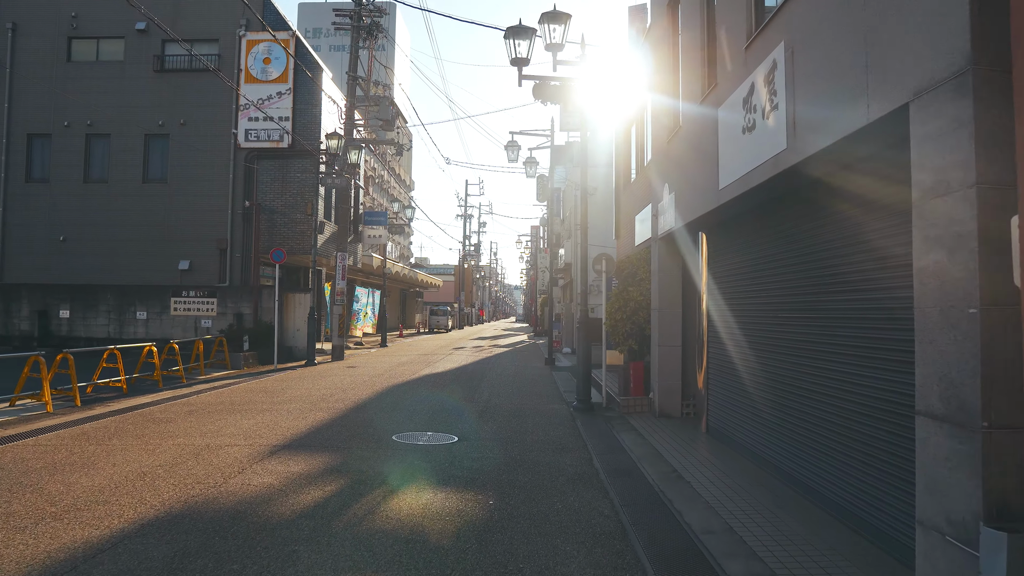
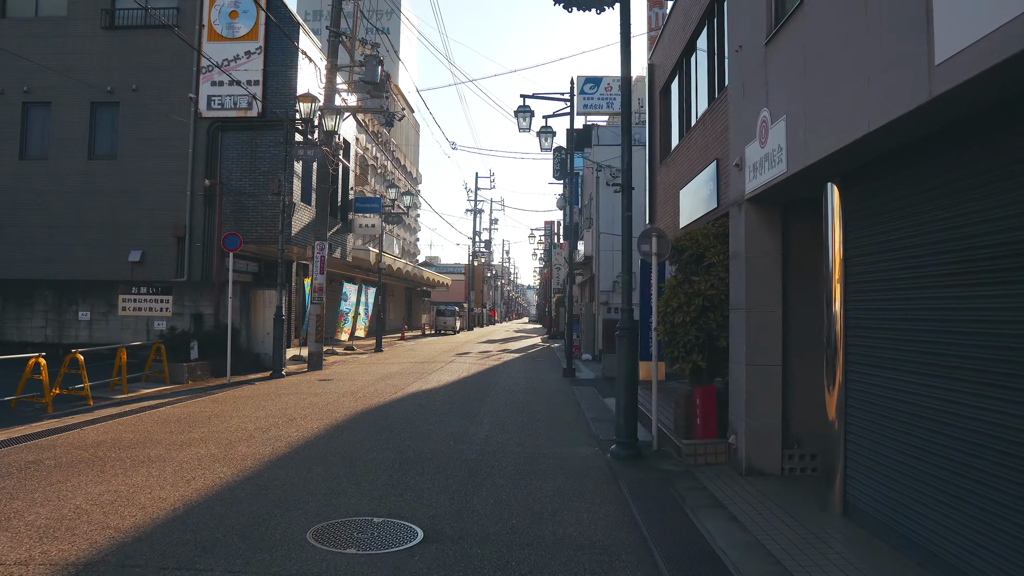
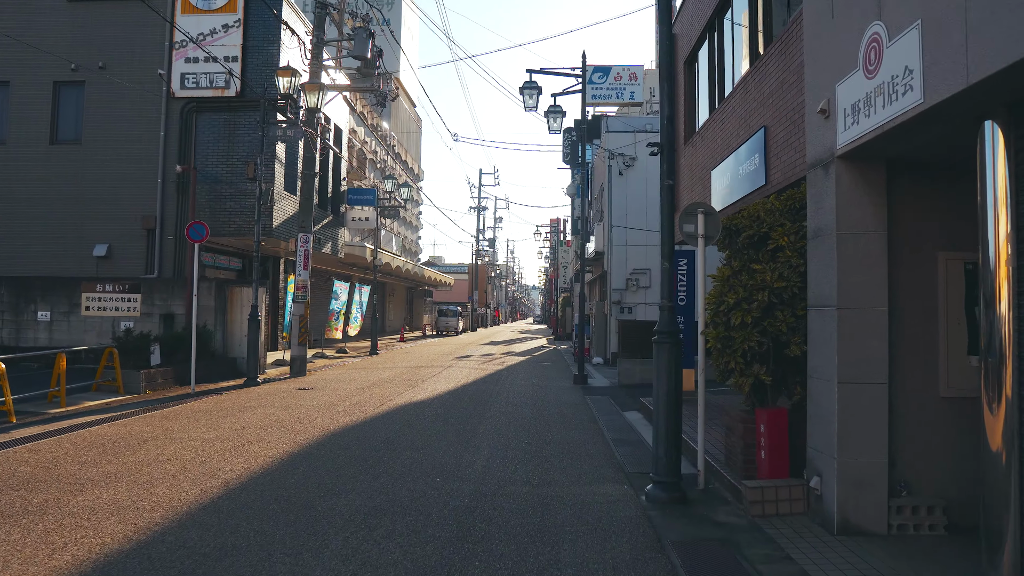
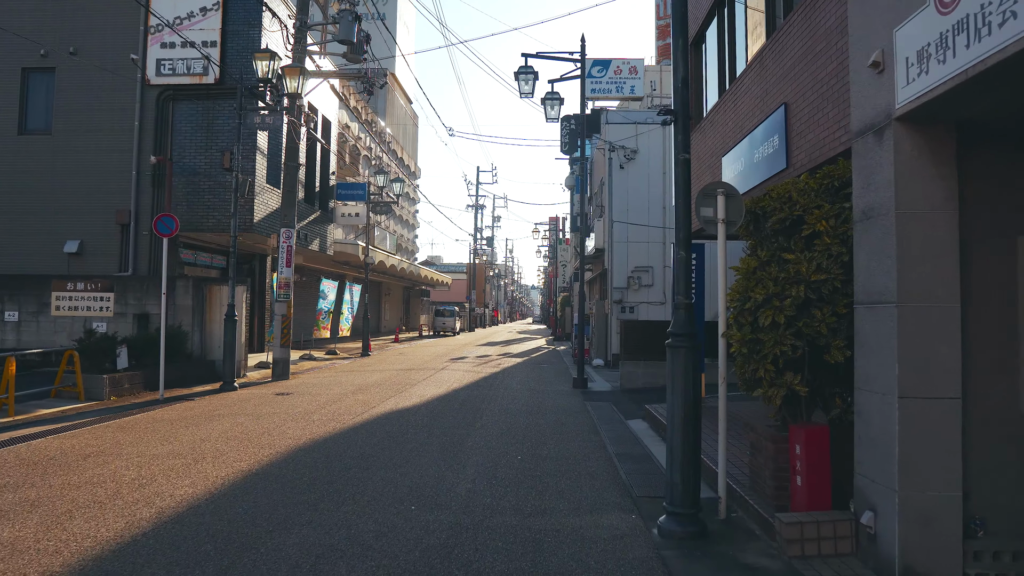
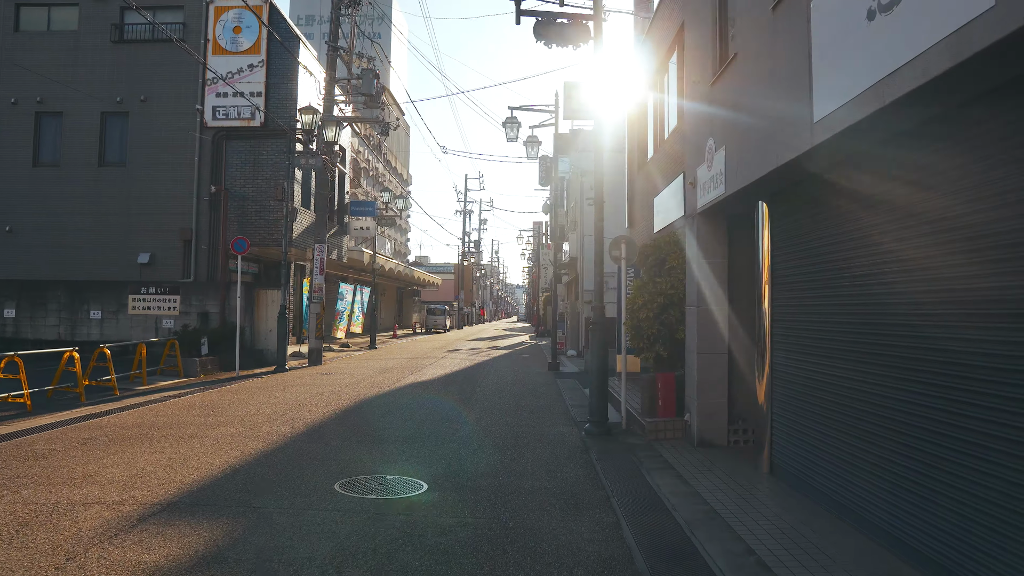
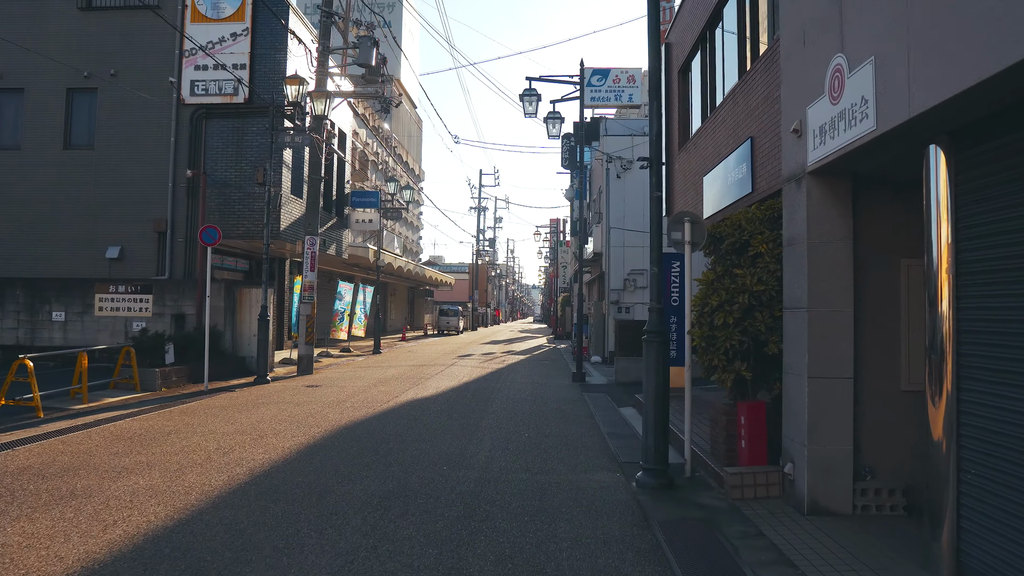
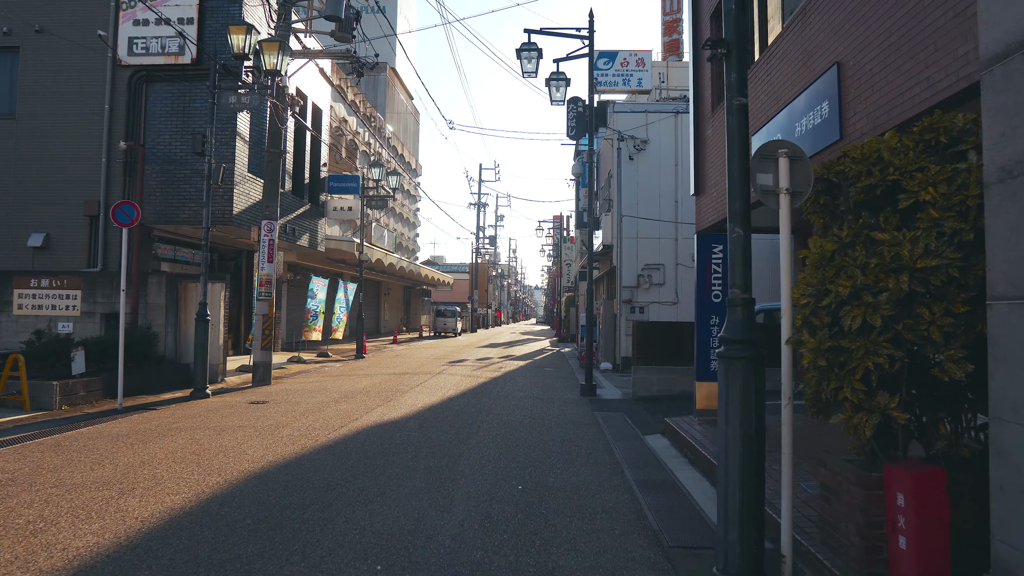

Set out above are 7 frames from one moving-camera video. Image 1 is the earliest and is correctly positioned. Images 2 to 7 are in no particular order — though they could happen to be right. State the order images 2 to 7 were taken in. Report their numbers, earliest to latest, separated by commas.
5, 2, 6, 3, 4, 7
